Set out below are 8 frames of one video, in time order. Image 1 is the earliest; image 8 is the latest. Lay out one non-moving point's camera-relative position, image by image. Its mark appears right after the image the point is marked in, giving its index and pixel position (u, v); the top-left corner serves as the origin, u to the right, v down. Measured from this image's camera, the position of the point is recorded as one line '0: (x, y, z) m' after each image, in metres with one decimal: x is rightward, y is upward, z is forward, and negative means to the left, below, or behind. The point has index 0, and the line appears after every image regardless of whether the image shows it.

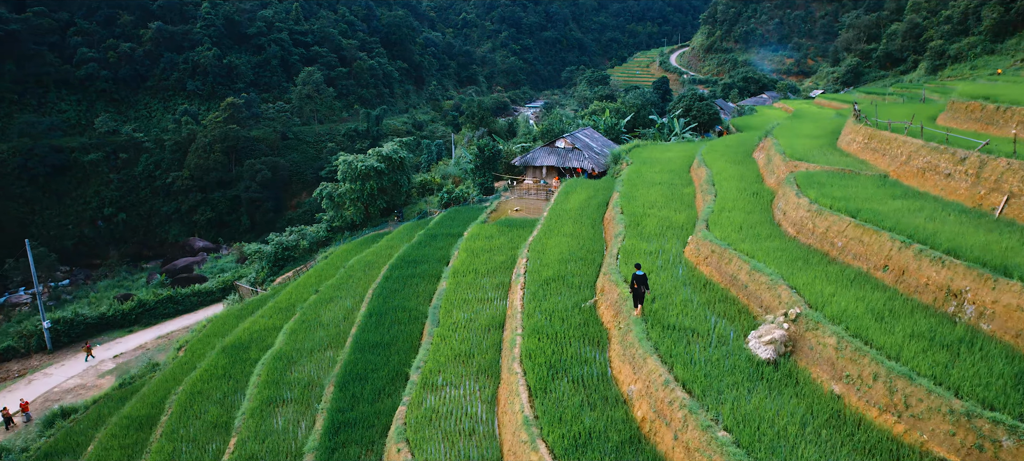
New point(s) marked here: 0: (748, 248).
0: (+2.5, -0.2, +7.1) m
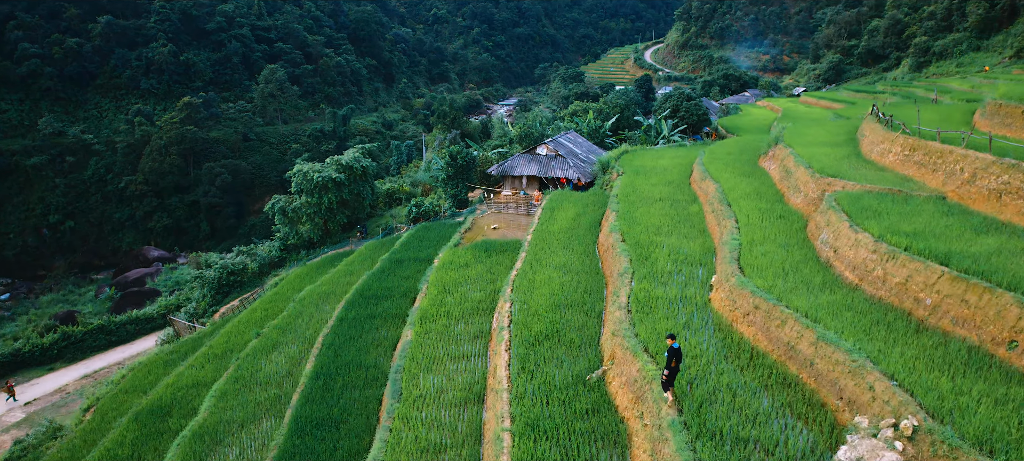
0: (+2.4, -0.6, +5.4) m
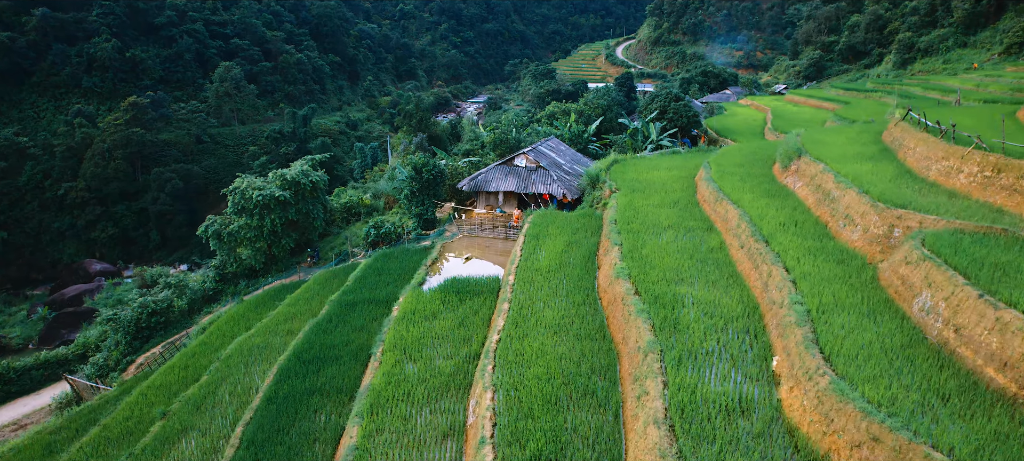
0: (+2.3, -1.1, +3.5) m
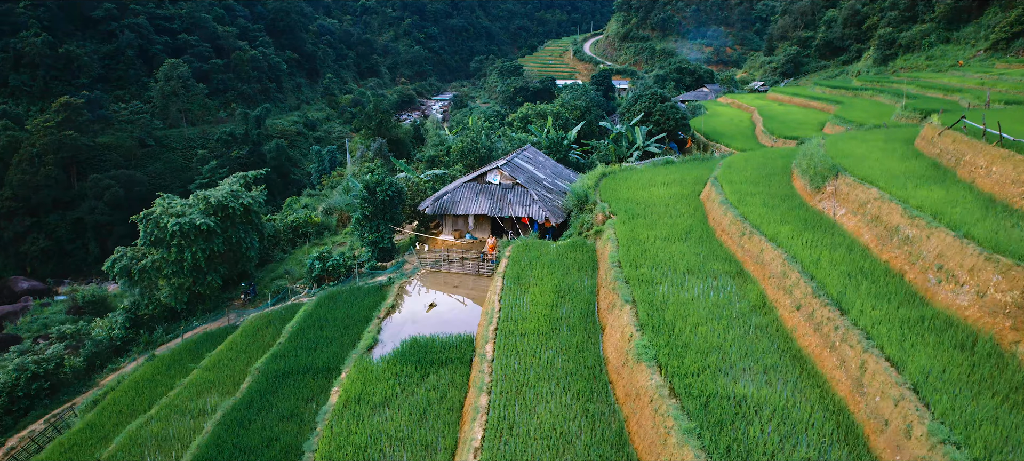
0: (+2.3, -1.6, +1.5) m
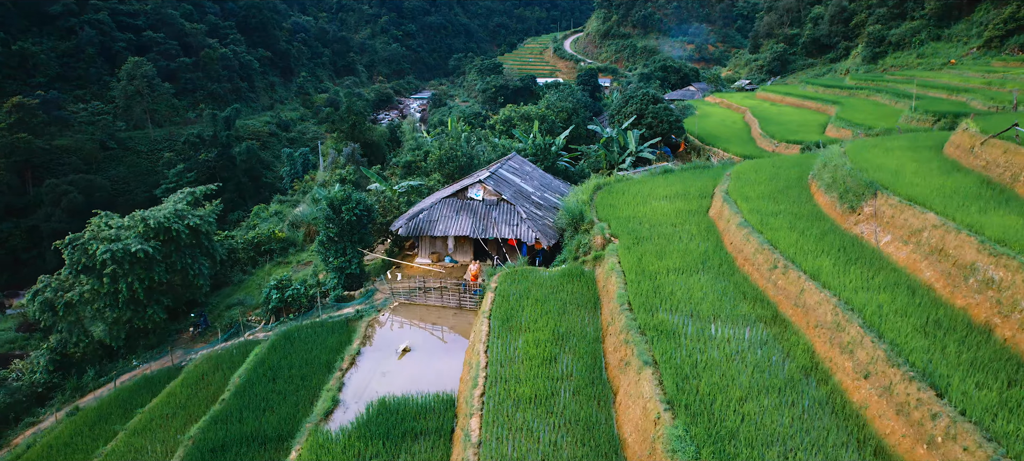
0: (+2.4, -1.9, +0.3) m
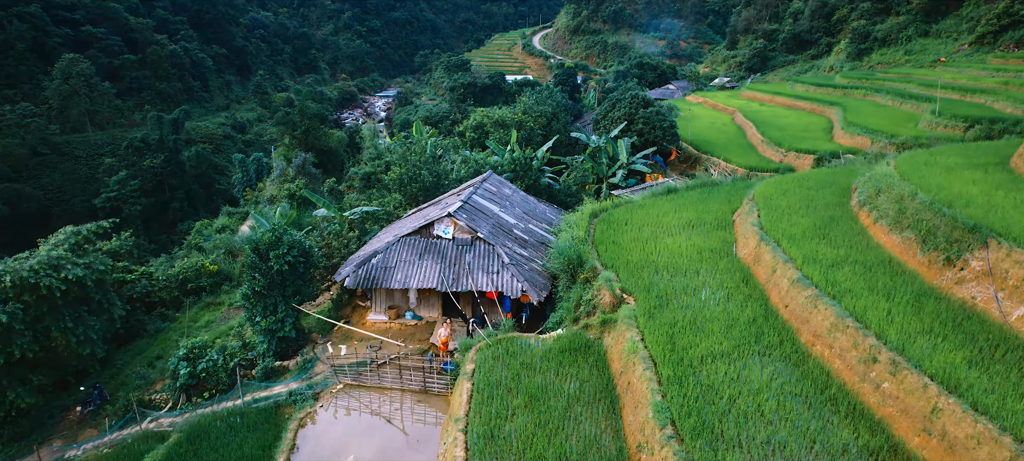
0: (+2.6, -2.5, -1.7) m
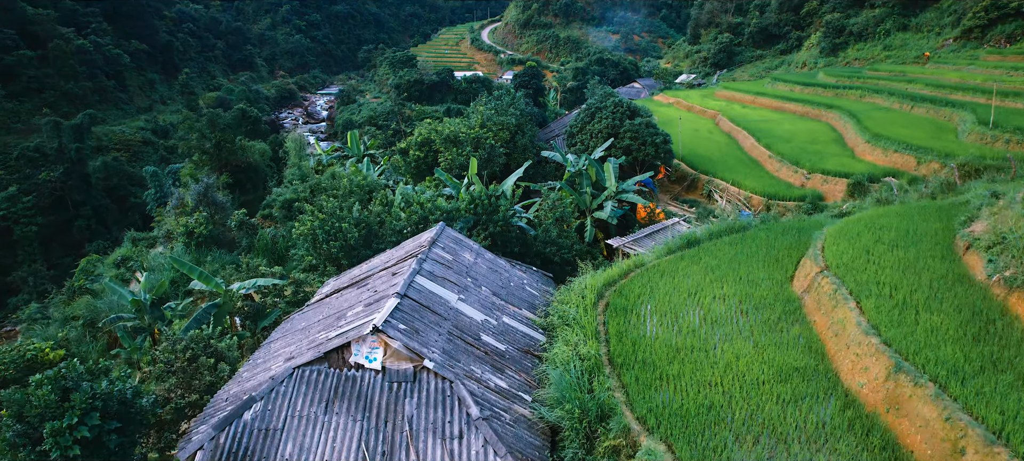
0: (+3.2, -3.4, -4.6) m
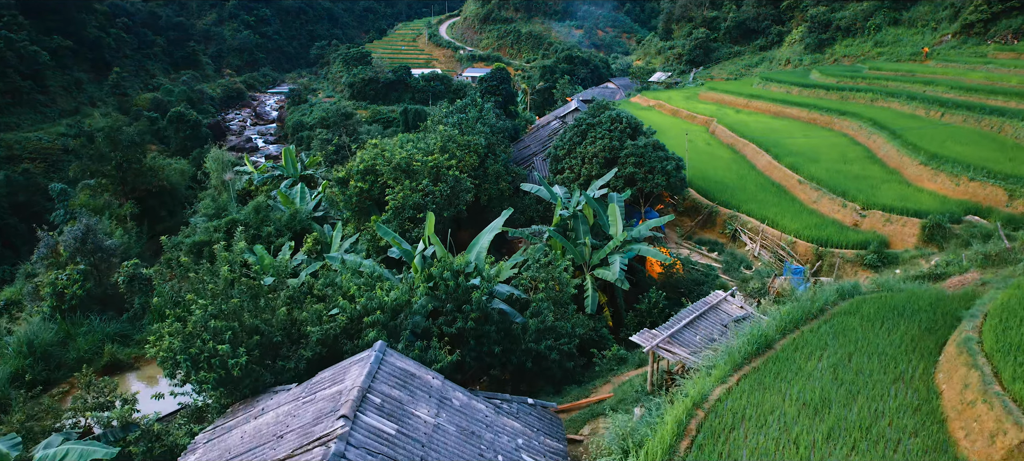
0: (+3.8, -4.3, -7.3) m
